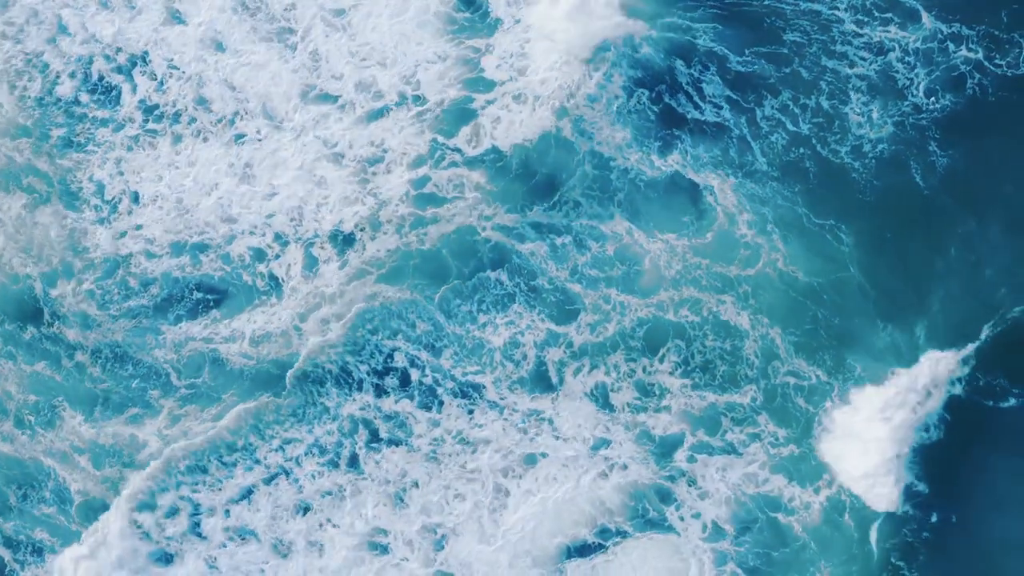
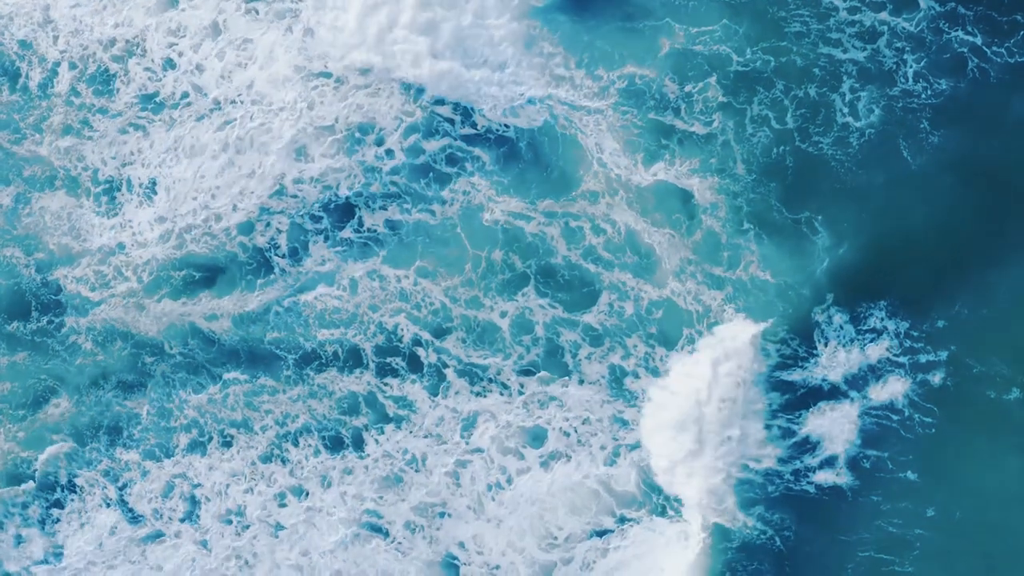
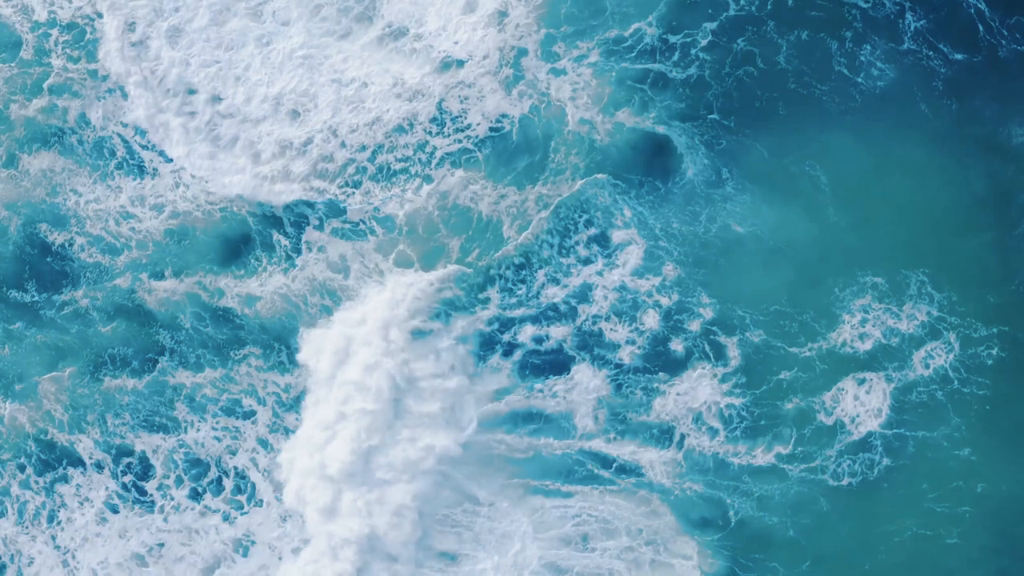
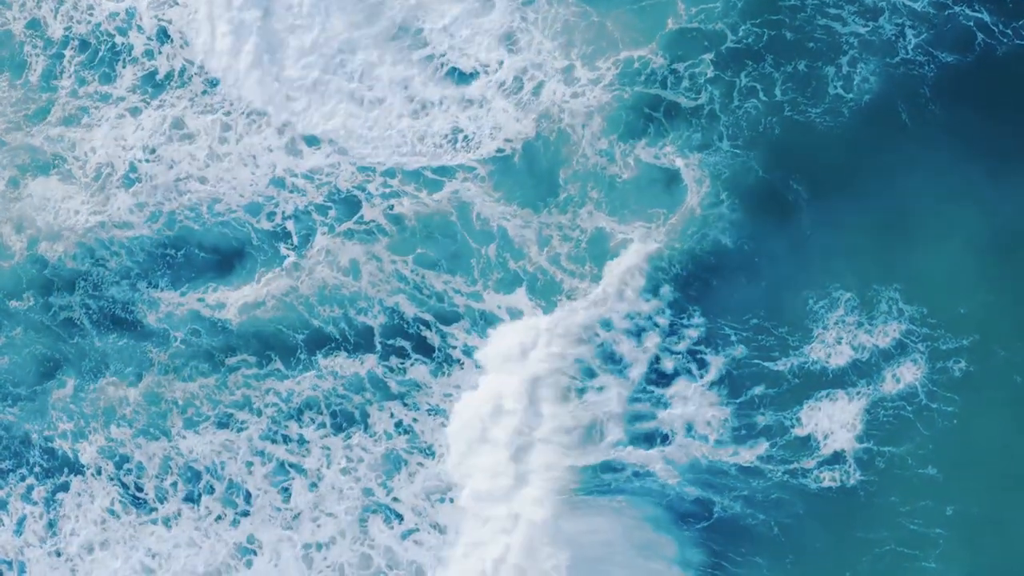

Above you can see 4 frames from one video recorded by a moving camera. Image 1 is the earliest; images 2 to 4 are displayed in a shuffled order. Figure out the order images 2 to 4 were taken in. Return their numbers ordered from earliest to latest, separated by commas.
2, 4, 3
